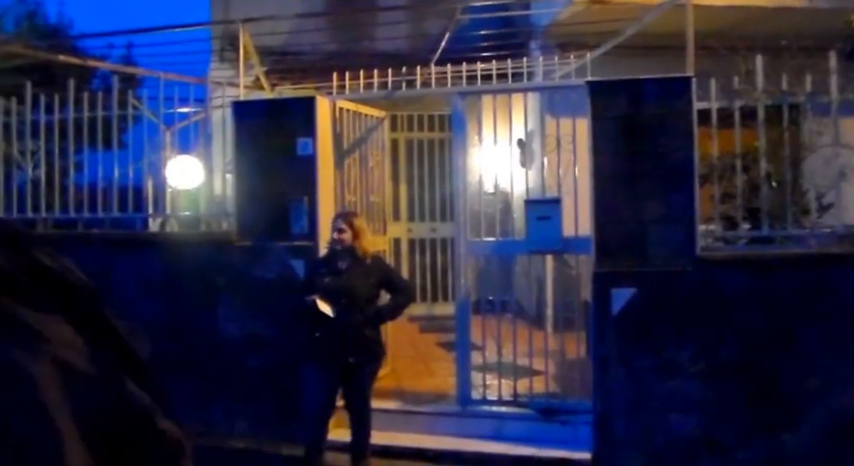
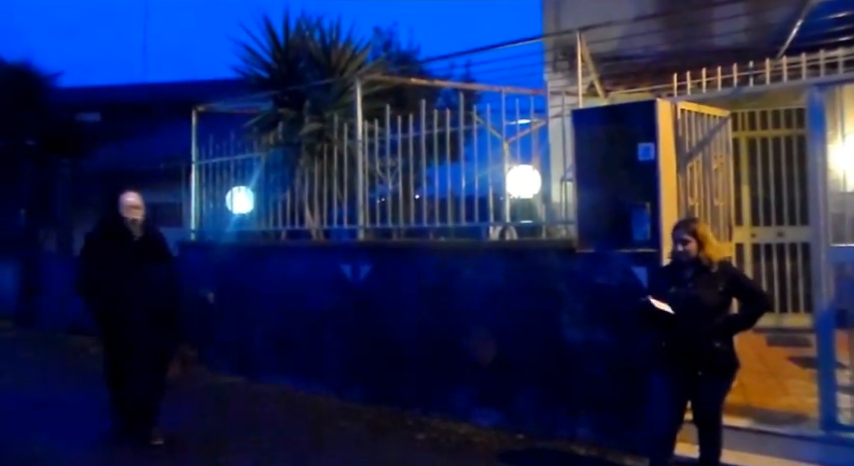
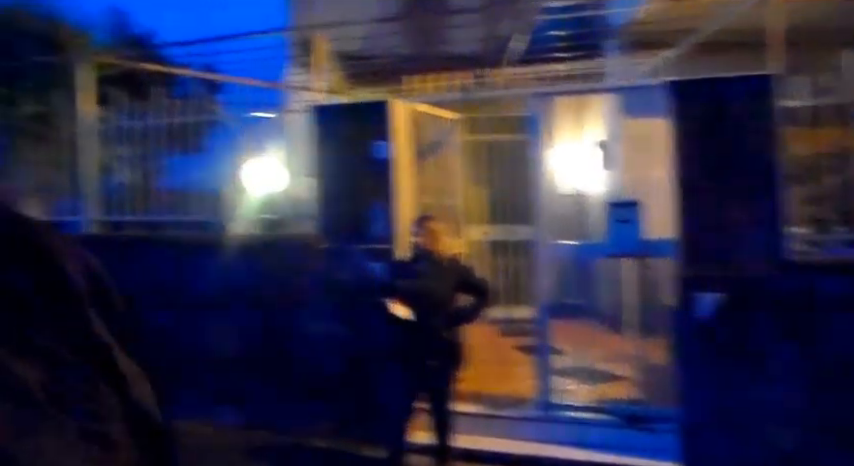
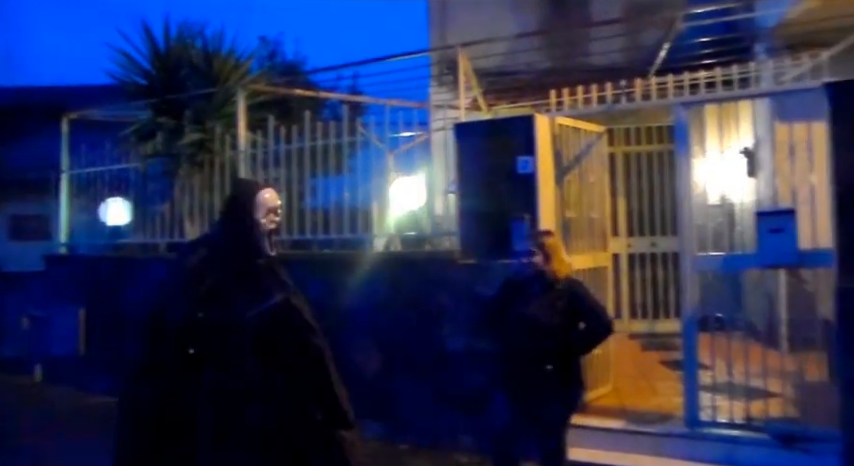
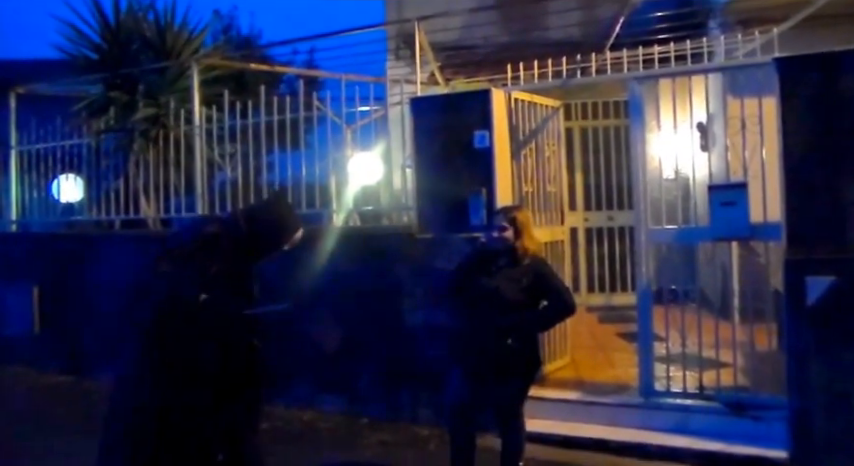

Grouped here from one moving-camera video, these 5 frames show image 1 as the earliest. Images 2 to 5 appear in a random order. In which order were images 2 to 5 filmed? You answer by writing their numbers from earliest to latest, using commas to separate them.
3, 2, 4, 5
